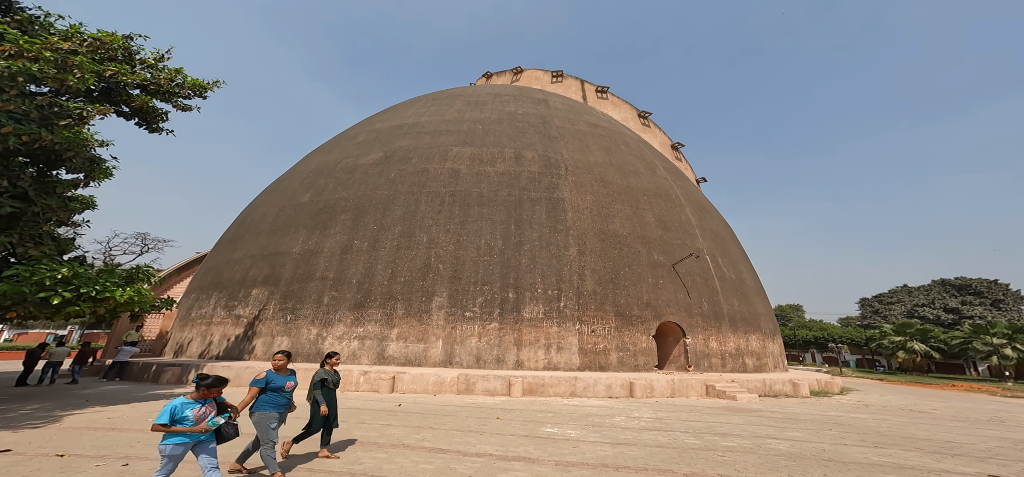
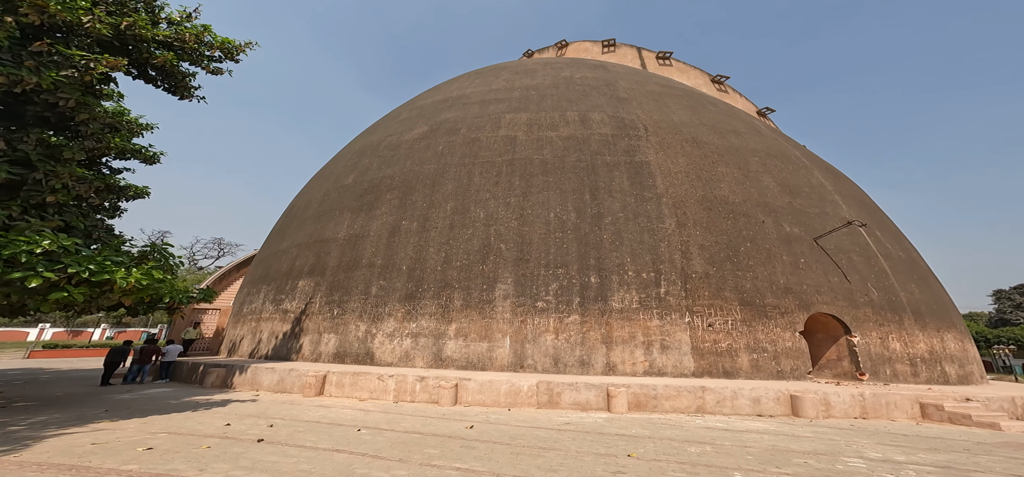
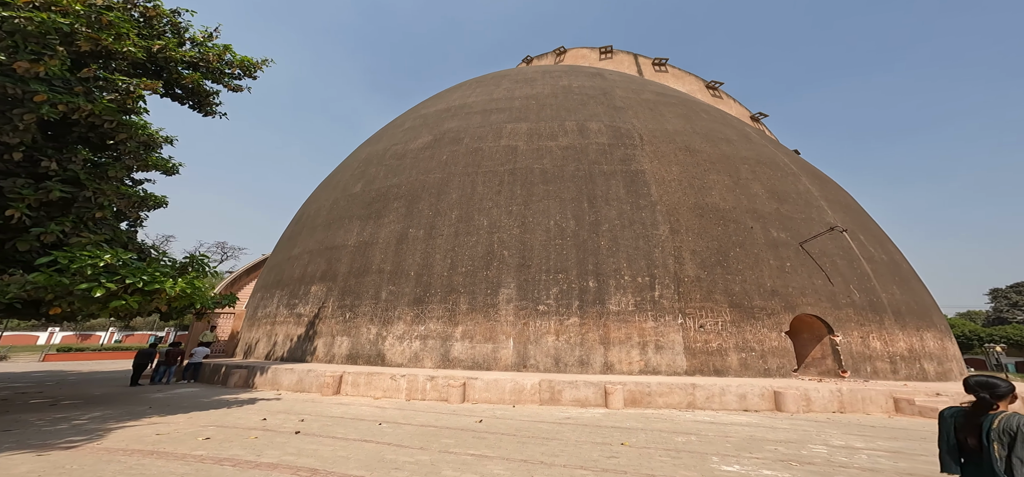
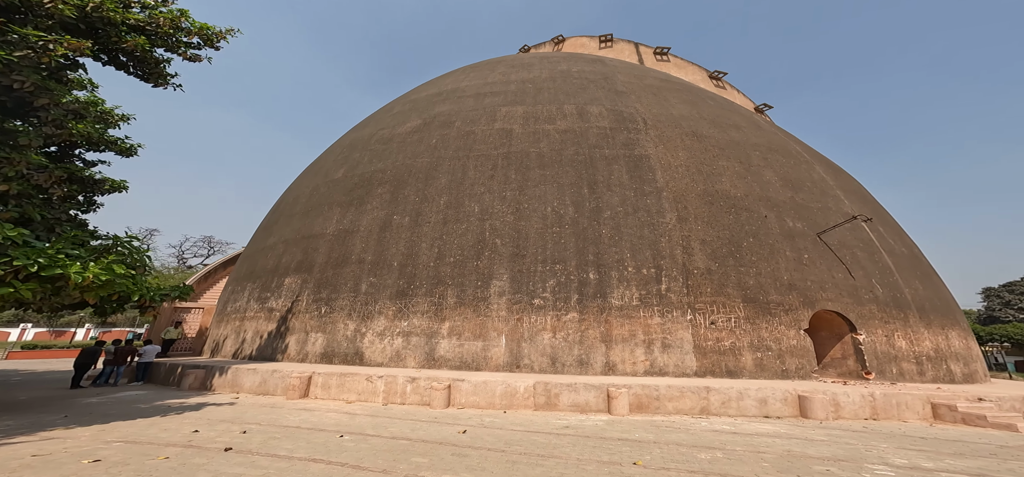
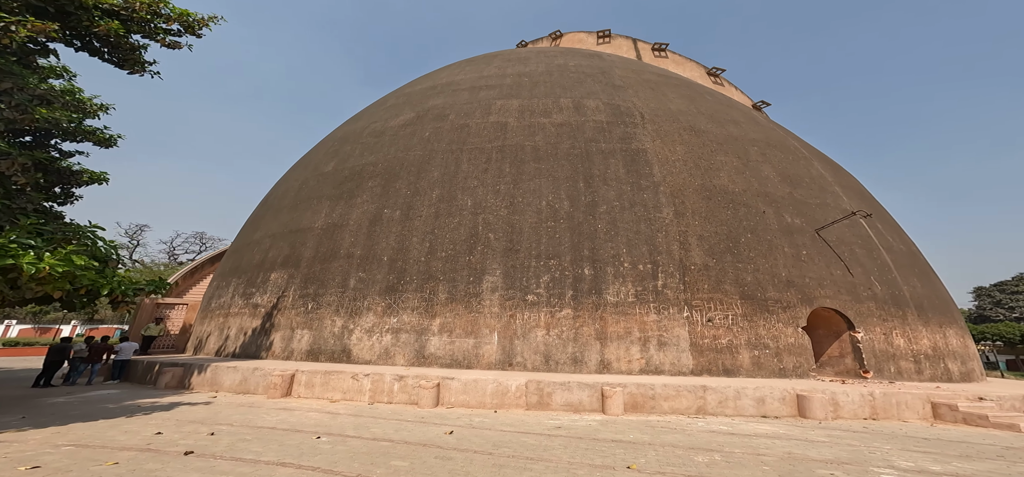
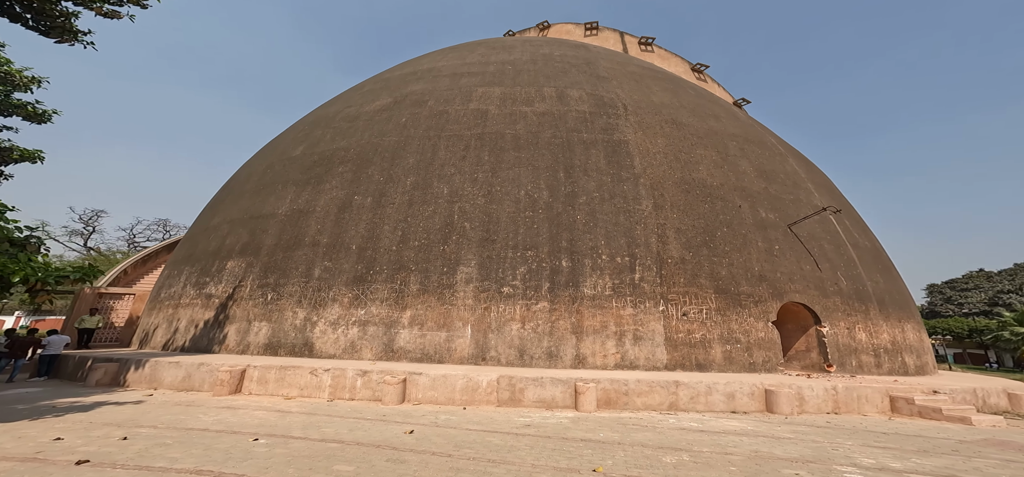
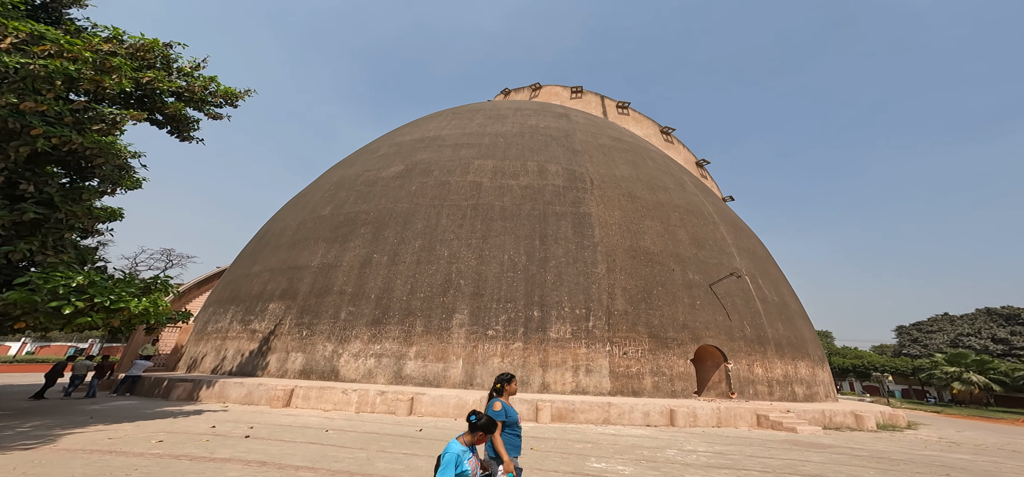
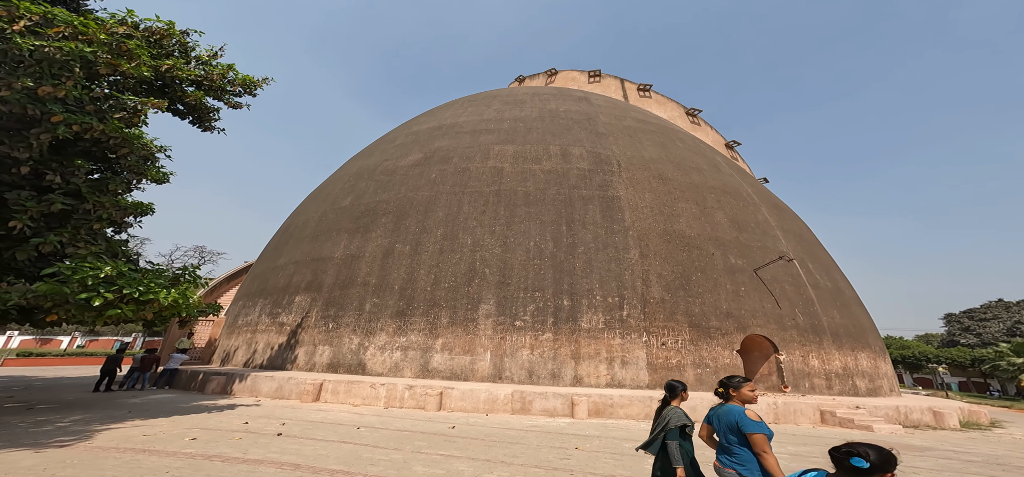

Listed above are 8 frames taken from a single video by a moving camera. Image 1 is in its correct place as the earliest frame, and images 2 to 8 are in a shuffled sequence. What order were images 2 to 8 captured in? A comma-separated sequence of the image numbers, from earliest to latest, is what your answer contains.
7, 8, 3, 2, 4, 5, 6
